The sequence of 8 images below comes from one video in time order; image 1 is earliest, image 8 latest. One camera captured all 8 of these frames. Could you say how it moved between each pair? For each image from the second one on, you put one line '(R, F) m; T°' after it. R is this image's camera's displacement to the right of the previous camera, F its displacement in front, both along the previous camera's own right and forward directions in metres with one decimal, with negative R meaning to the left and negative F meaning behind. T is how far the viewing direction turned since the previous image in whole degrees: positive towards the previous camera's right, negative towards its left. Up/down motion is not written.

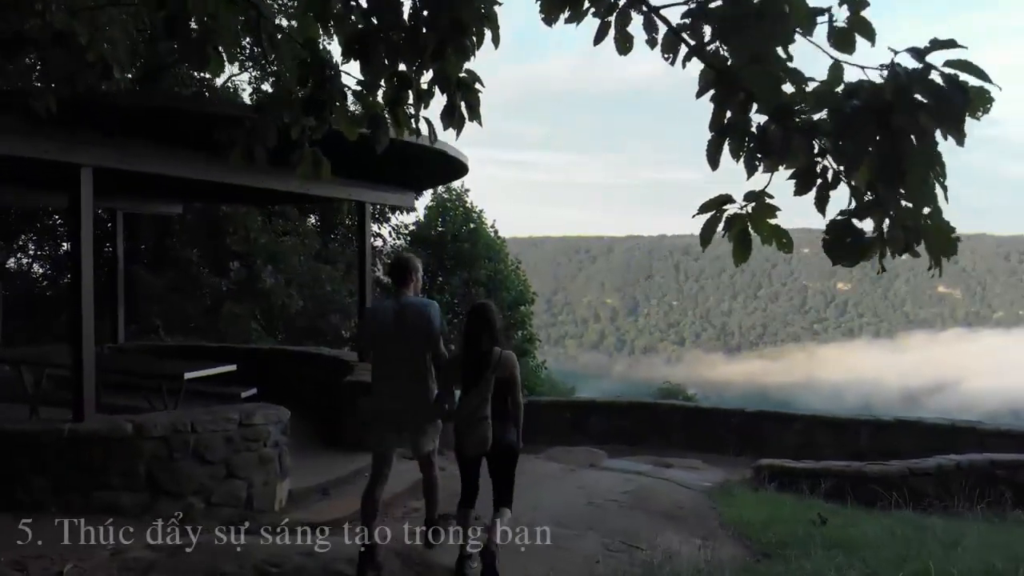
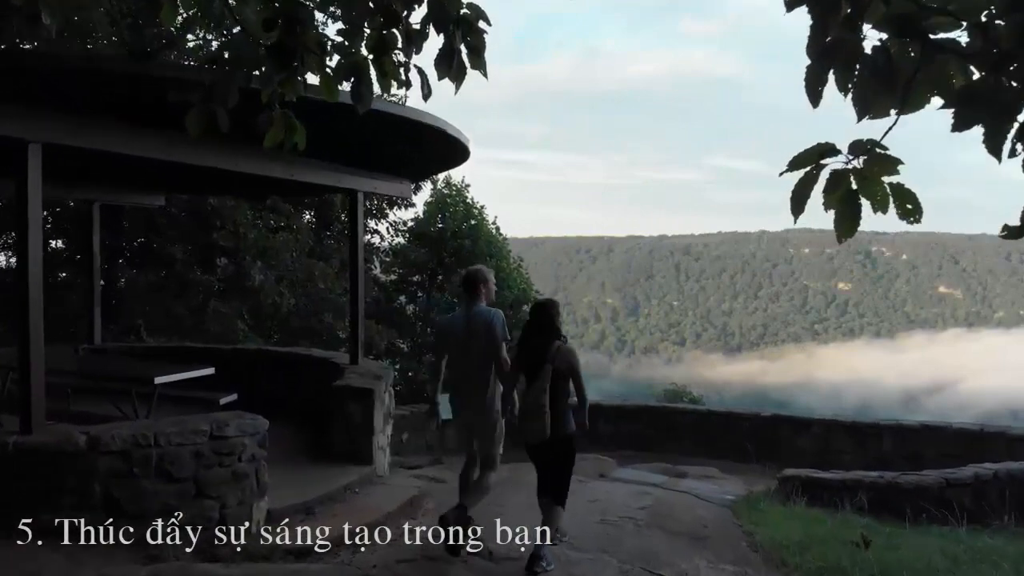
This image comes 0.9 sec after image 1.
(0.0, +0.5) m; 0°
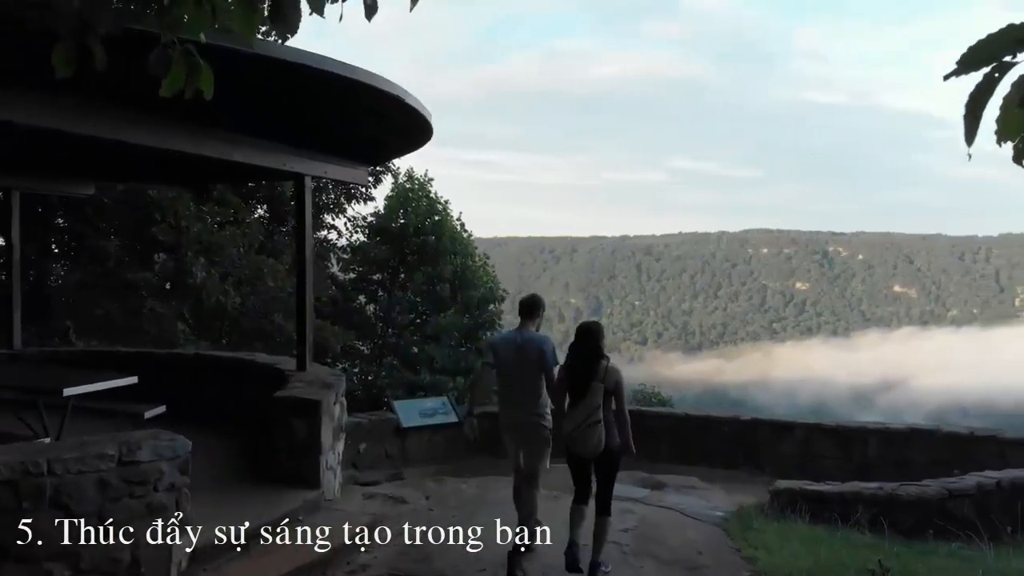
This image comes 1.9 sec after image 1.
(0.0, +0.6) m; +2°
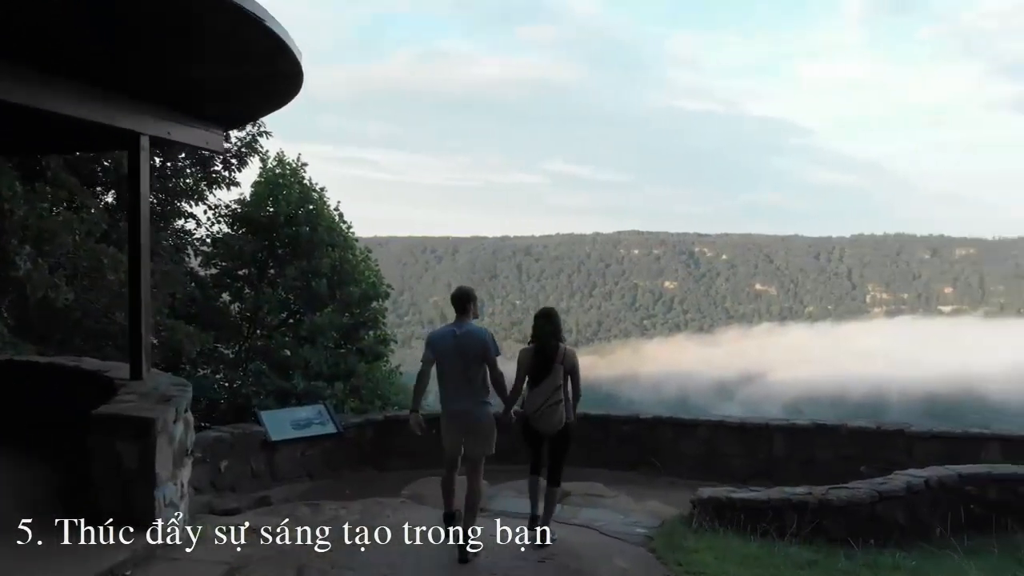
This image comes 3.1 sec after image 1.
(0.0, +0.8) m; +8°
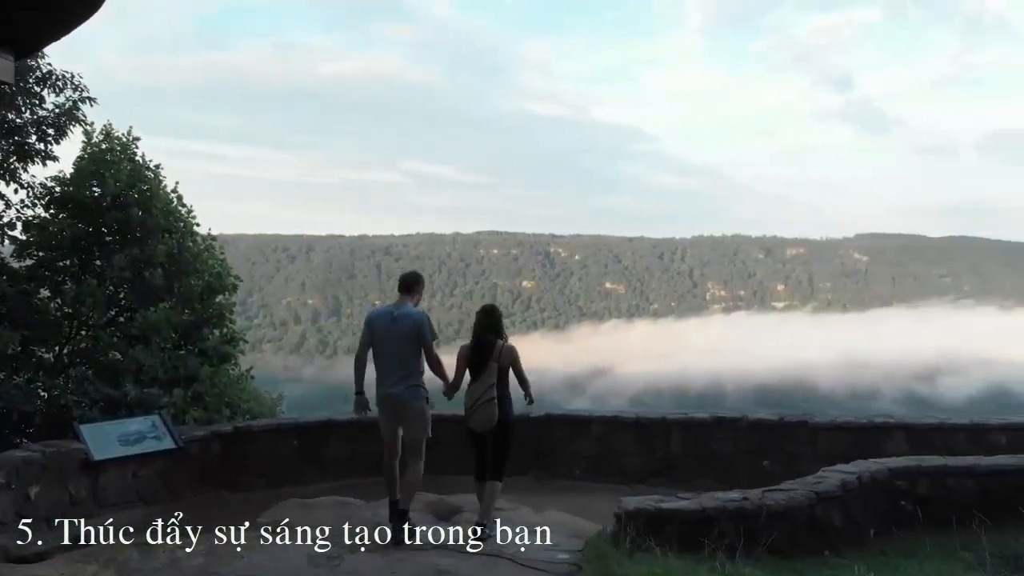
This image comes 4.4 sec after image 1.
(-0.1, +0.9) m; +10°
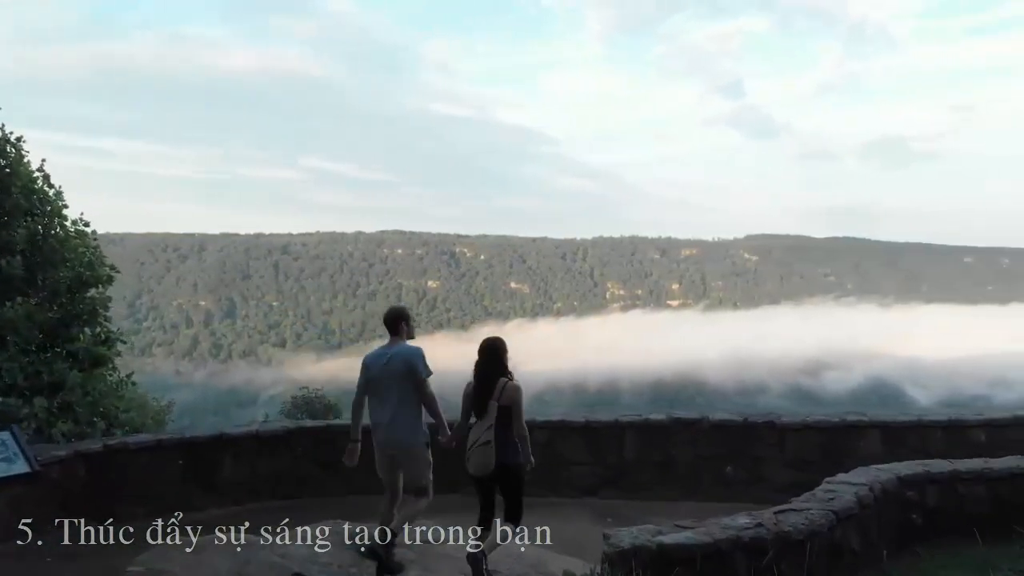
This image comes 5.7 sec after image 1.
(-0.2, +1.0) m; +7°
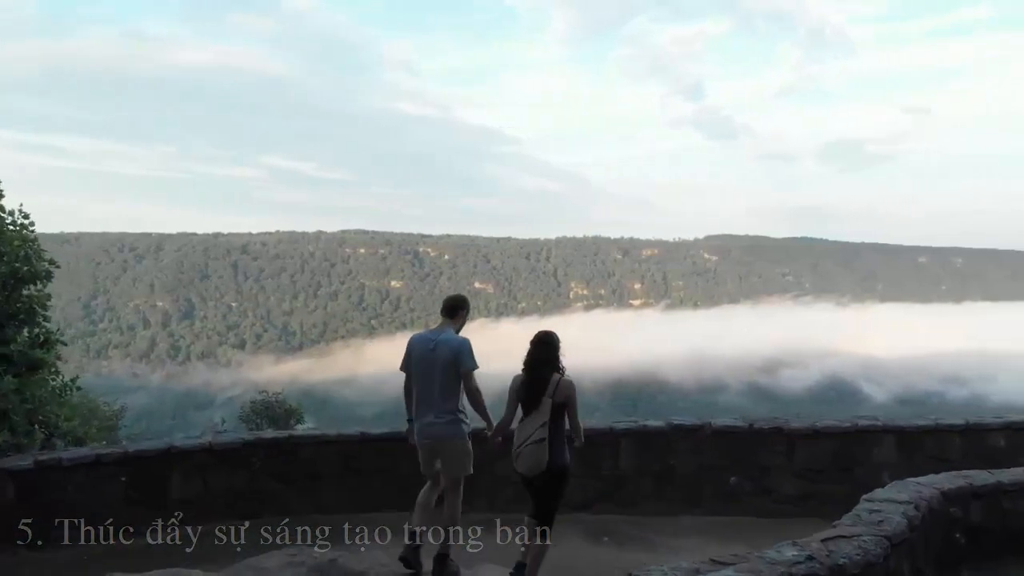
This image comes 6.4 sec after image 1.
(-0.1, +0.6) m; +3°
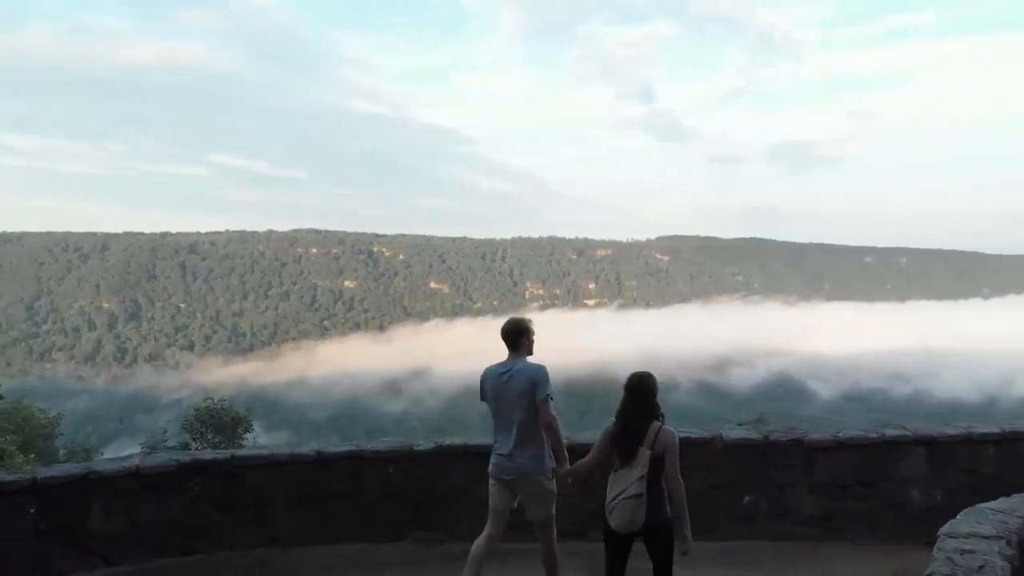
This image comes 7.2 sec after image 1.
(-0.2, +0.8) m; +3°
